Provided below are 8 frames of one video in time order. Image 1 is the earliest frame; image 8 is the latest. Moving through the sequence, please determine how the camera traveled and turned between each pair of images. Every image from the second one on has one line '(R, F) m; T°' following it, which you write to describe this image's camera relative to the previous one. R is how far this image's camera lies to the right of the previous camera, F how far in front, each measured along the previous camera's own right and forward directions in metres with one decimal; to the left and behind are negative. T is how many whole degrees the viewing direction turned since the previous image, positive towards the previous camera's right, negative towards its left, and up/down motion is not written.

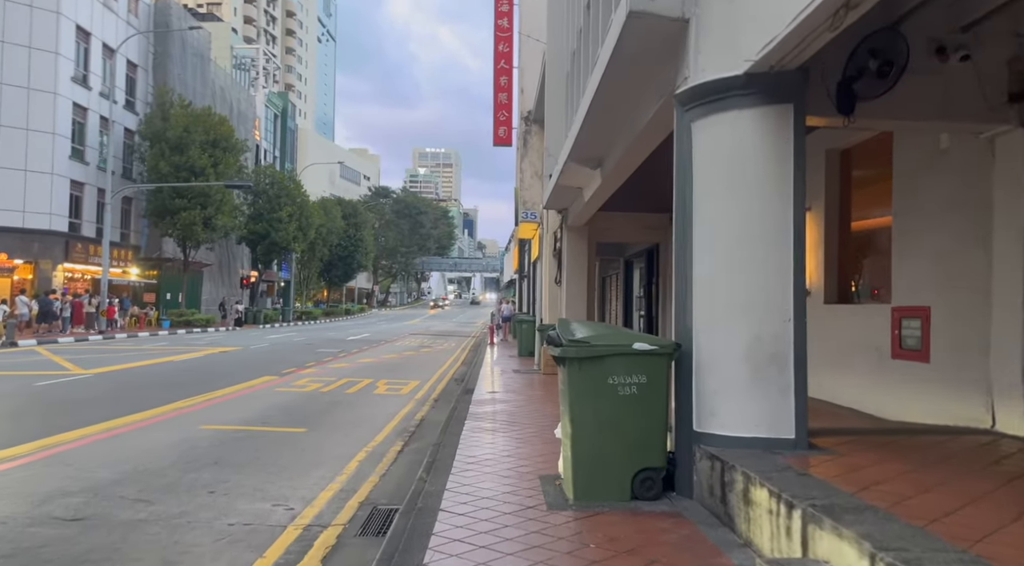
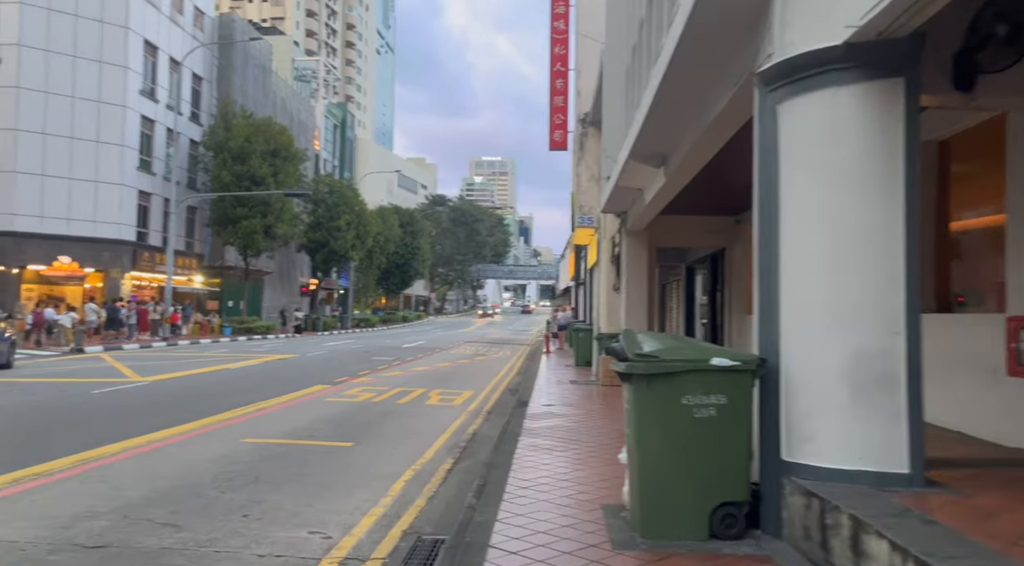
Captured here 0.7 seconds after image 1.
(0.0, +0.6) m; -4°
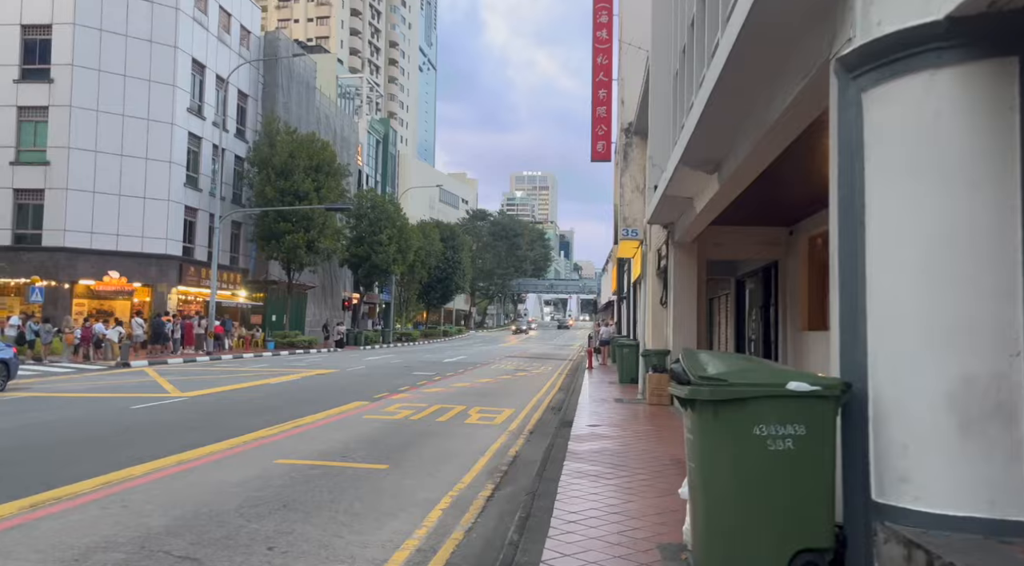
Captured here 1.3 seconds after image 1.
(0.0, +0.5) m; -3°
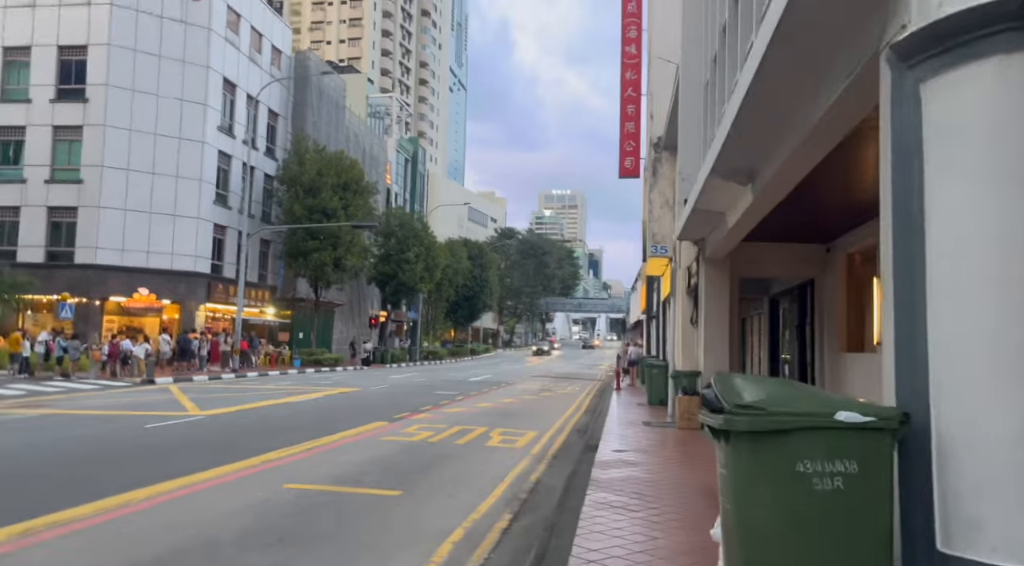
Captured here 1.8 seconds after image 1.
(+0.1, +0.4) m; -2°
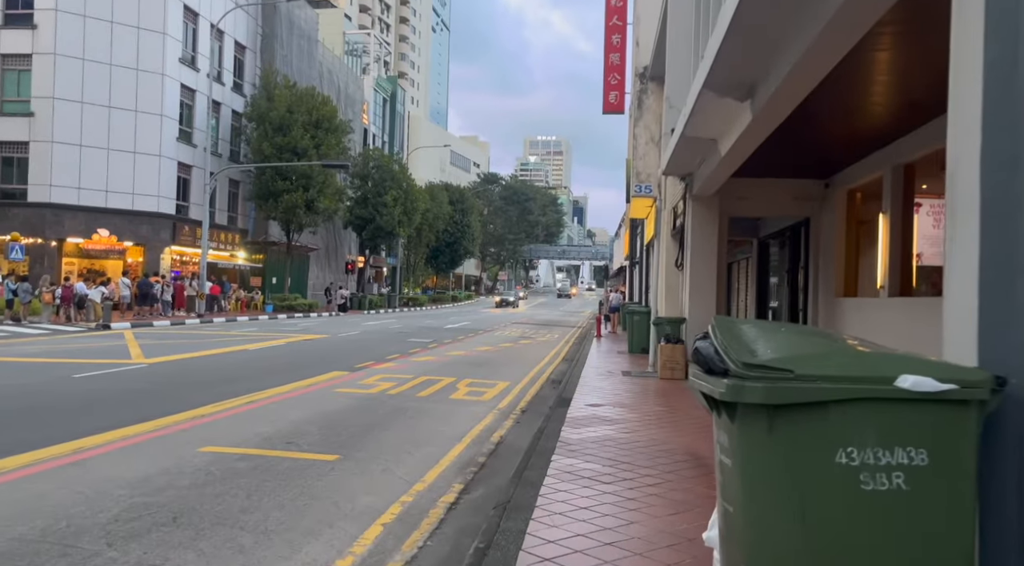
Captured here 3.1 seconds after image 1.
(+0.3, +1.2) m; +1°
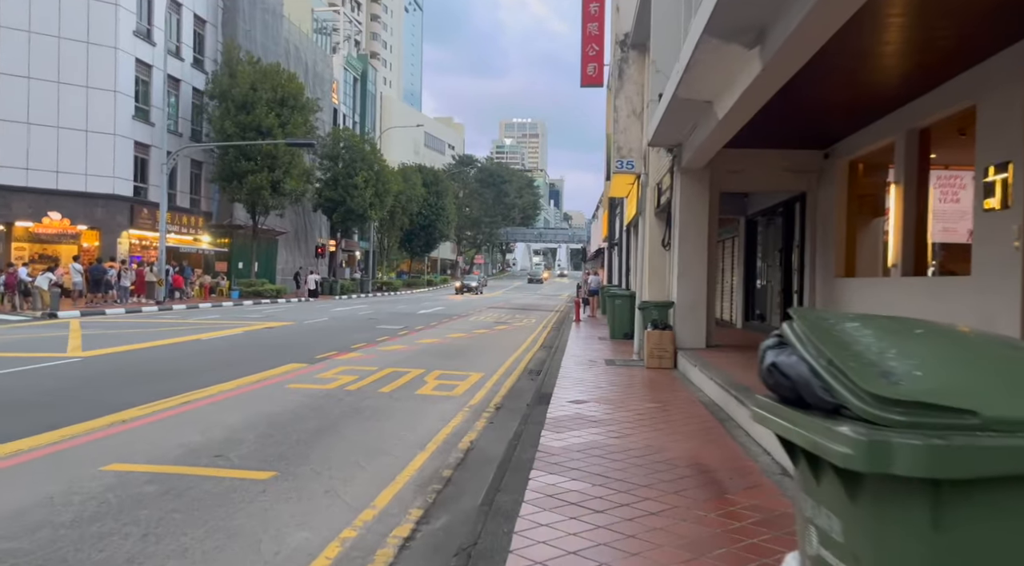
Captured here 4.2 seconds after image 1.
(+0.1, +1.1) m; +2°
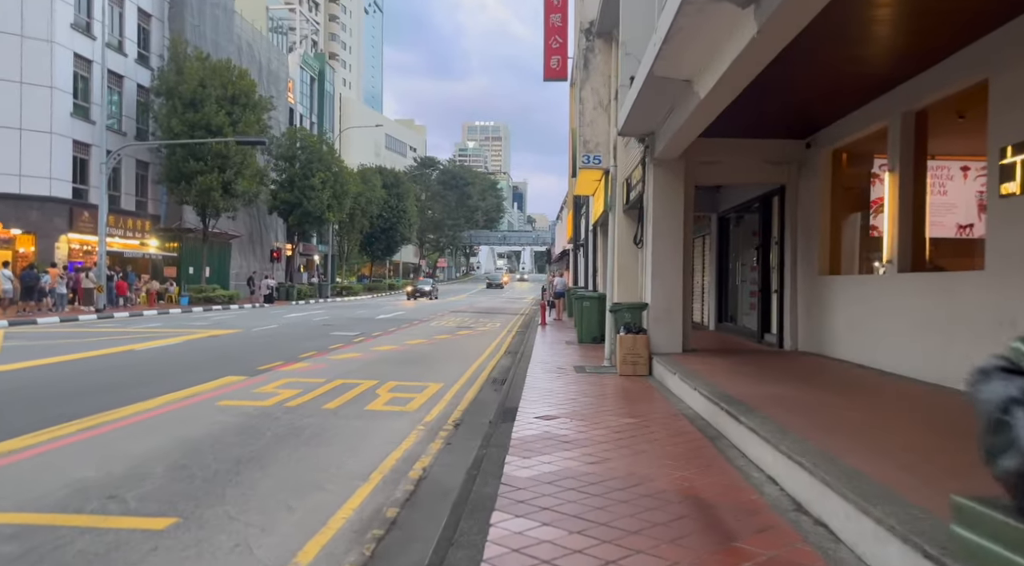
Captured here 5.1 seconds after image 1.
(+0.1, +1.0) m; +3°
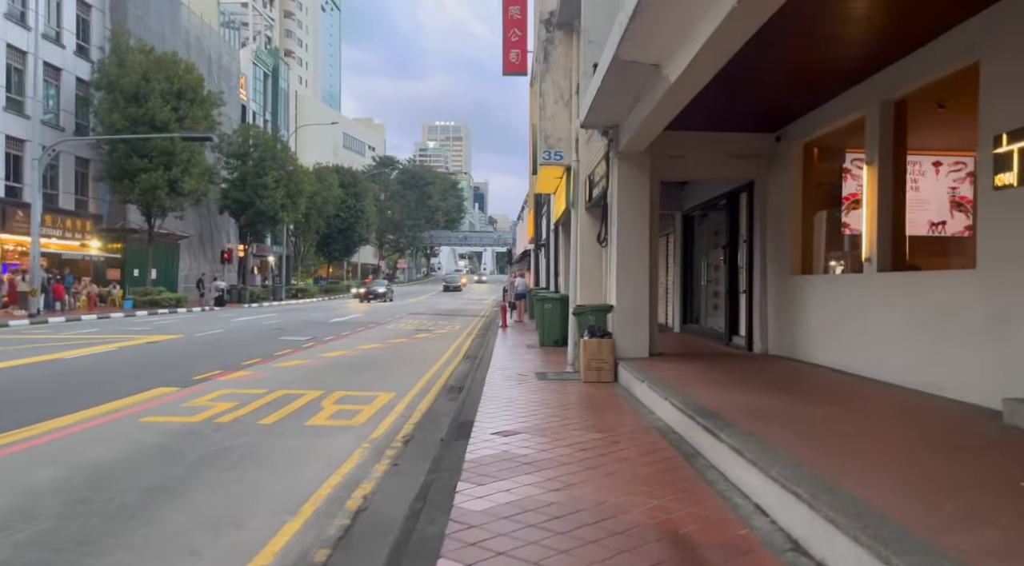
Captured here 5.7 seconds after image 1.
(+0.1, +0.7) m; +3°
